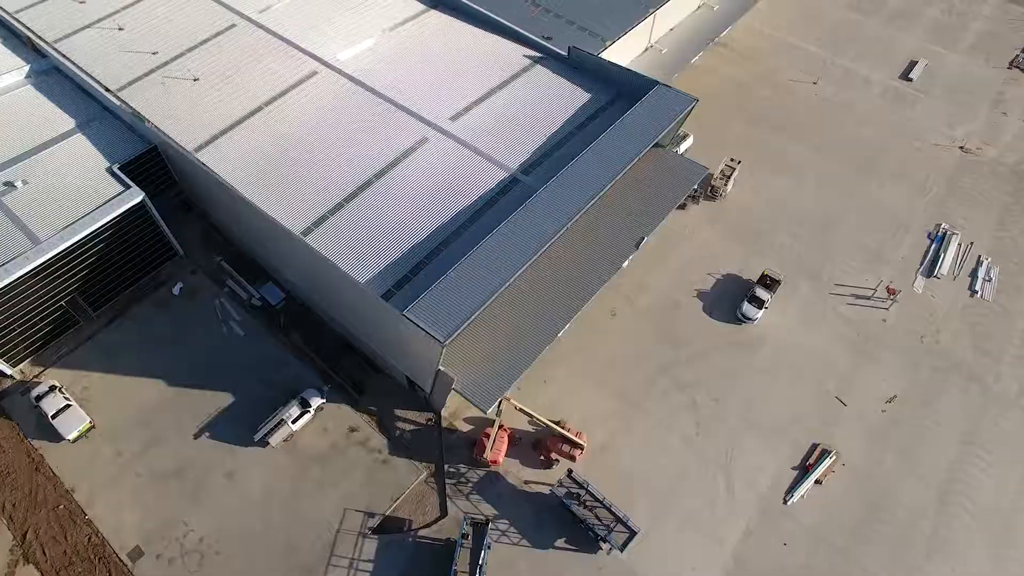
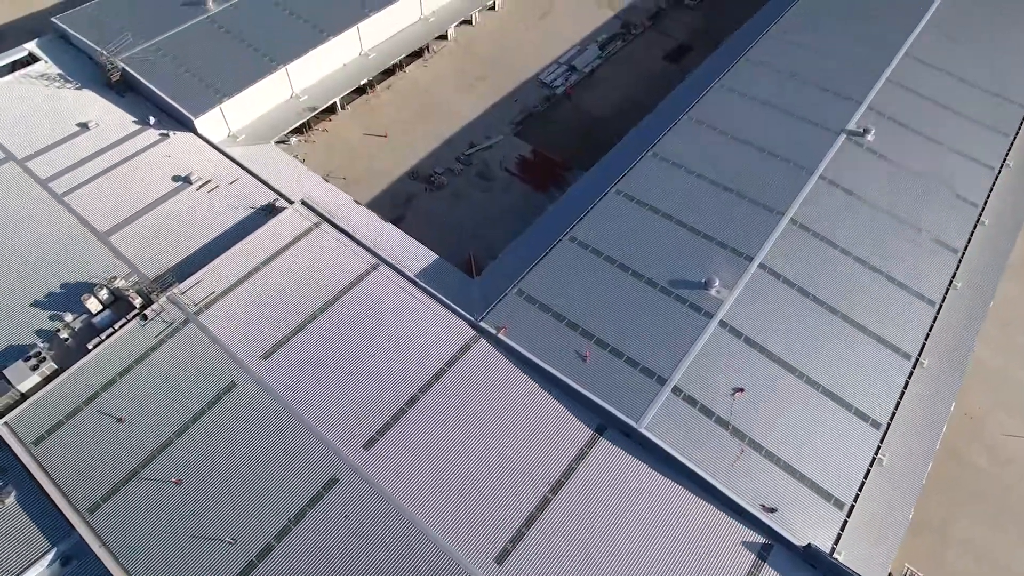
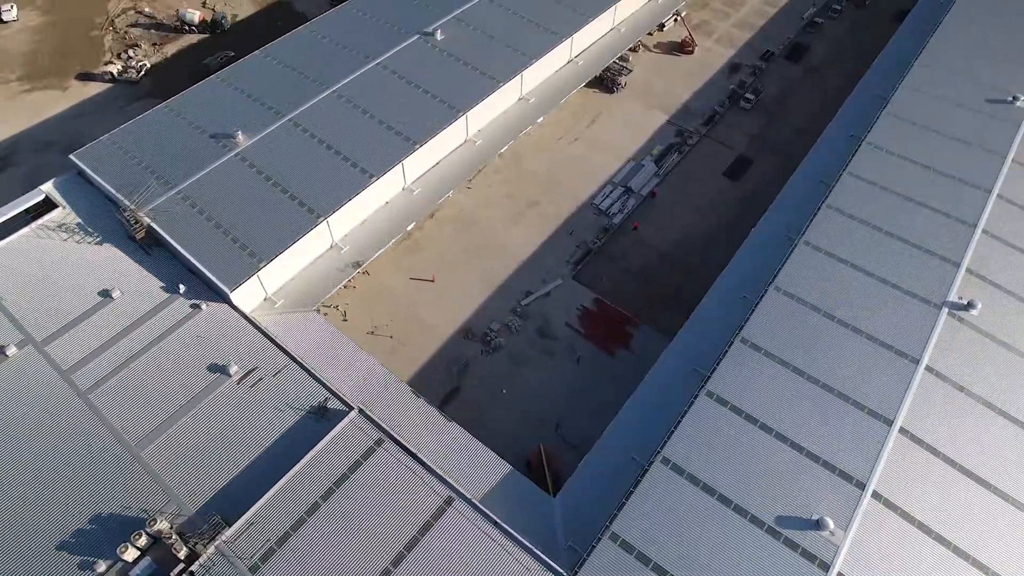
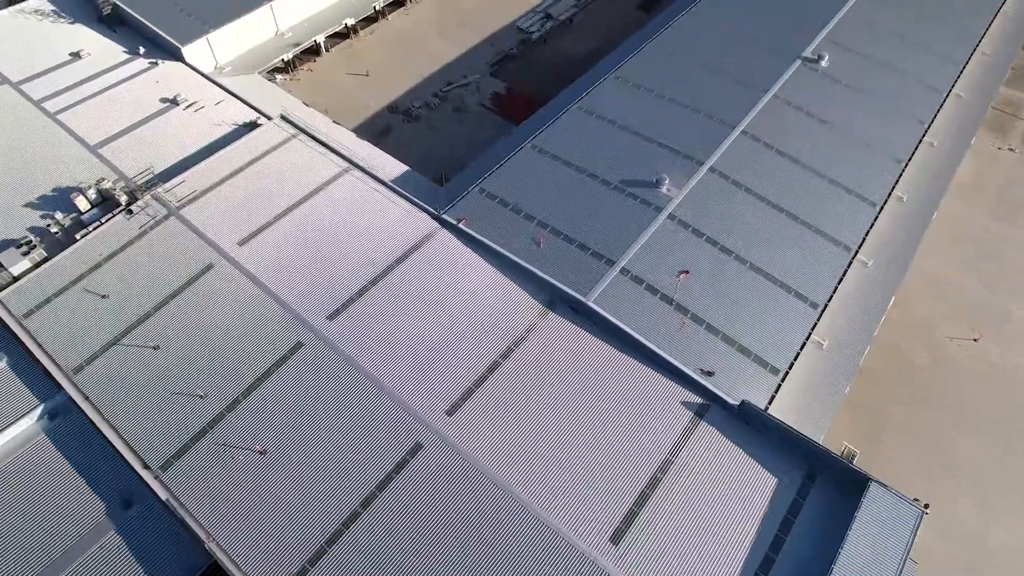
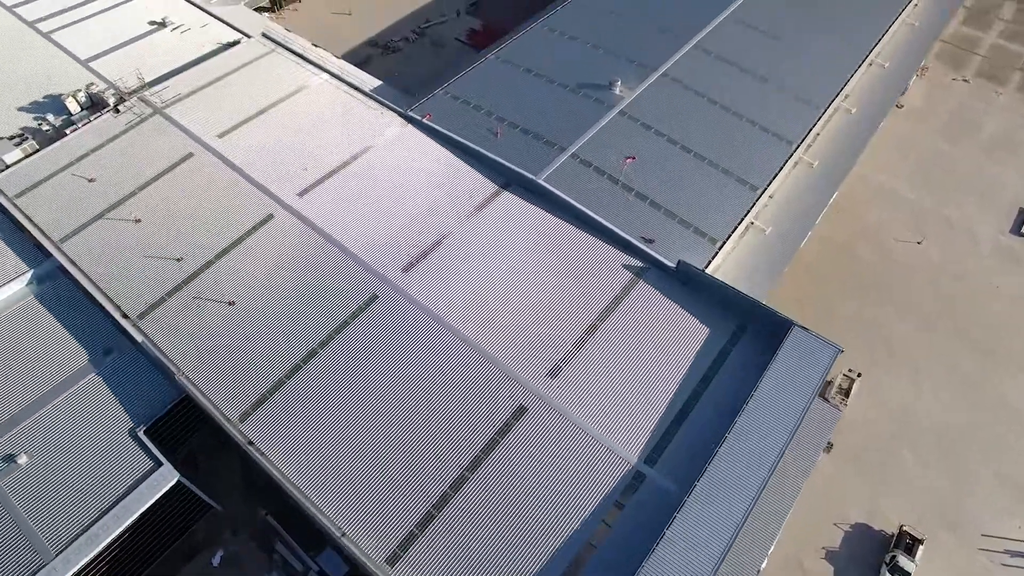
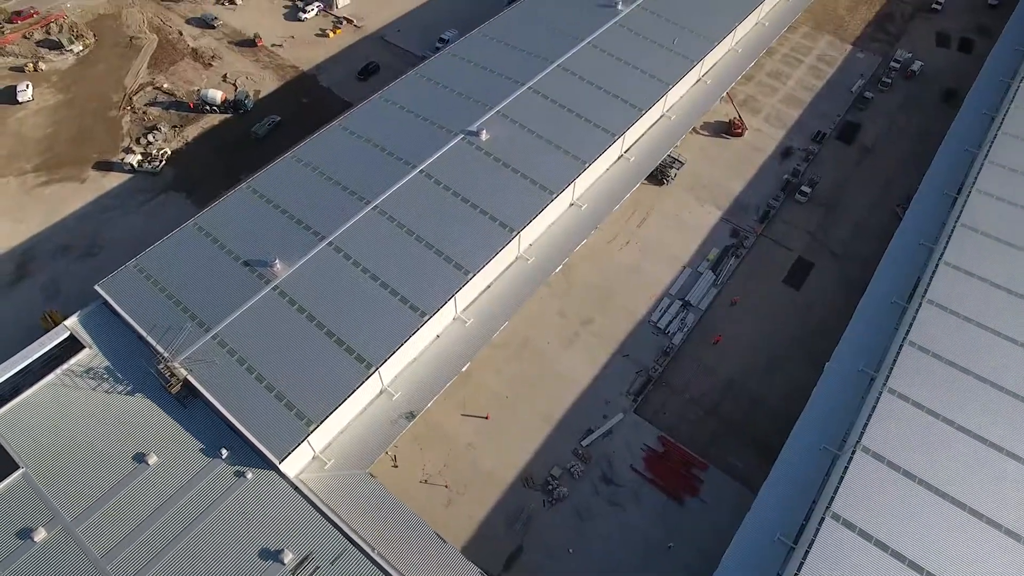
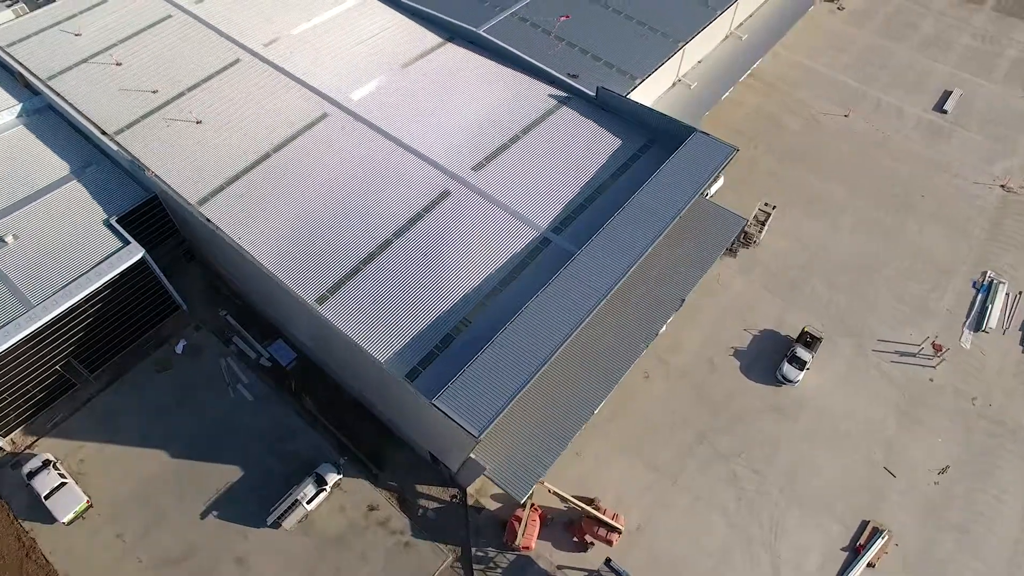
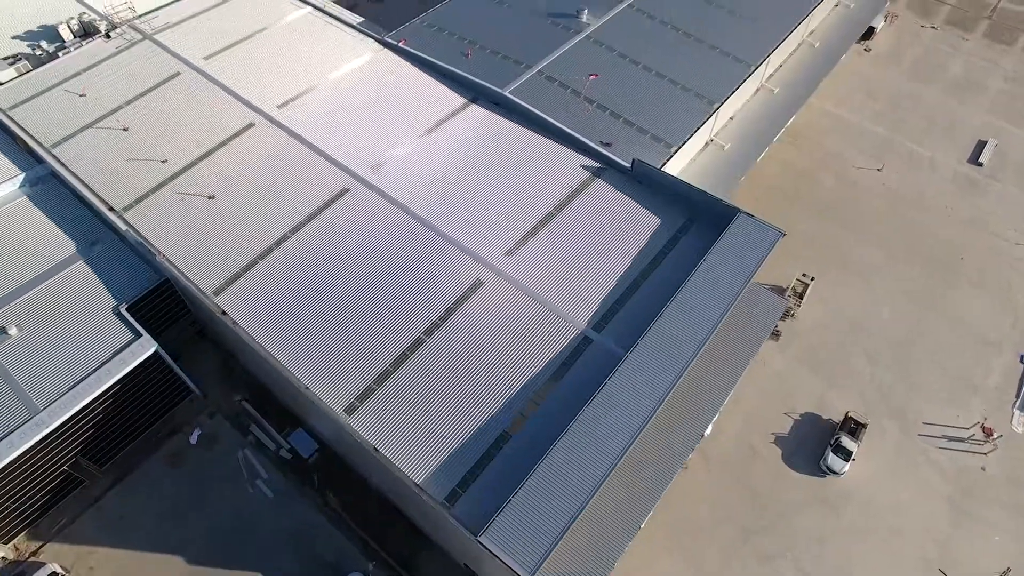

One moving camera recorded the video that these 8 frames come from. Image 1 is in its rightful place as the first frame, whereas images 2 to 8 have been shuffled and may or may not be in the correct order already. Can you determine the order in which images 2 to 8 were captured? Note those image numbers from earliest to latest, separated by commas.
7, 8, 5, 4, 2, 3, 6
